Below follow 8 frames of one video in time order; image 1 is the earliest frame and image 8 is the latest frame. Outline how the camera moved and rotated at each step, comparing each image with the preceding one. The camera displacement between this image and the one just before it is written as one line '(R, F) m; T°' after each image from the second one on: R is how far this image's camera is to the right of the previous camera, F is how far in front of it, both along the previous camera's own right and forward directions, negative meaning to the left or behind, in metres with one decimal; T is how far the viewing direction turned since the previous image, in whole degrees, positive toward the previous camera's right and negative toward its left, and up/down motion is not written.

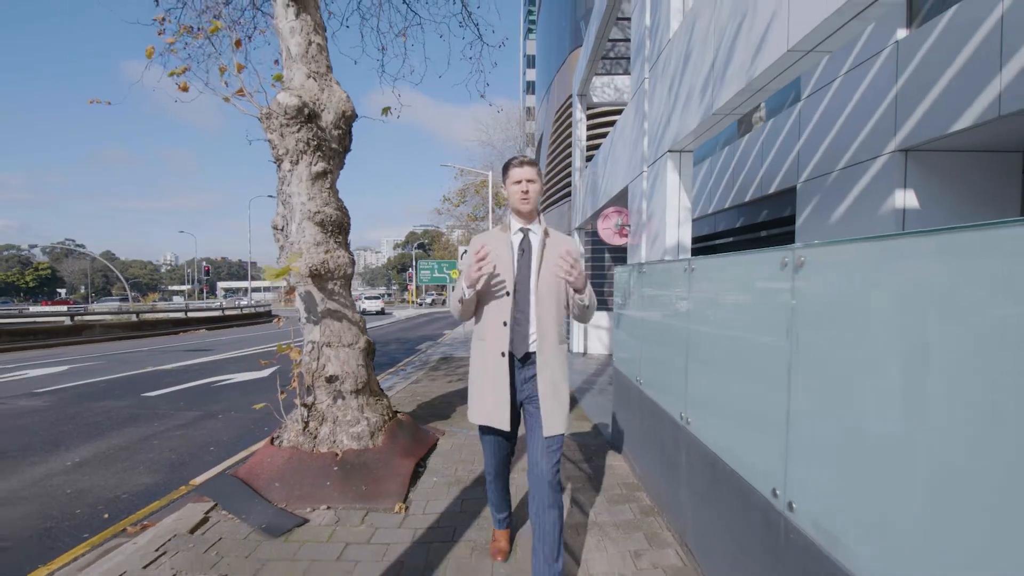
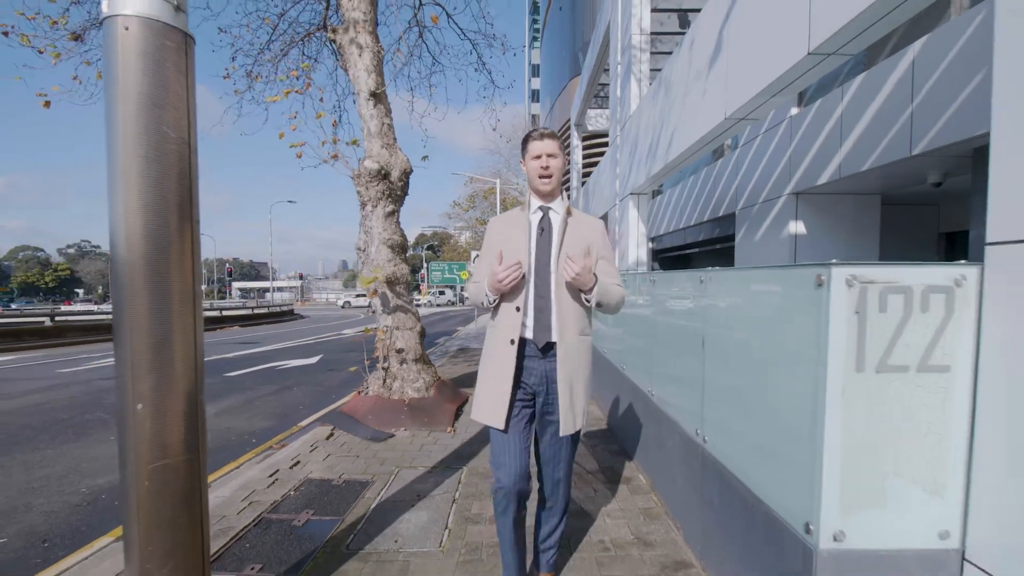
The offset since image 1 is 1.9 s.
(0.0, -2.0) m; -1°
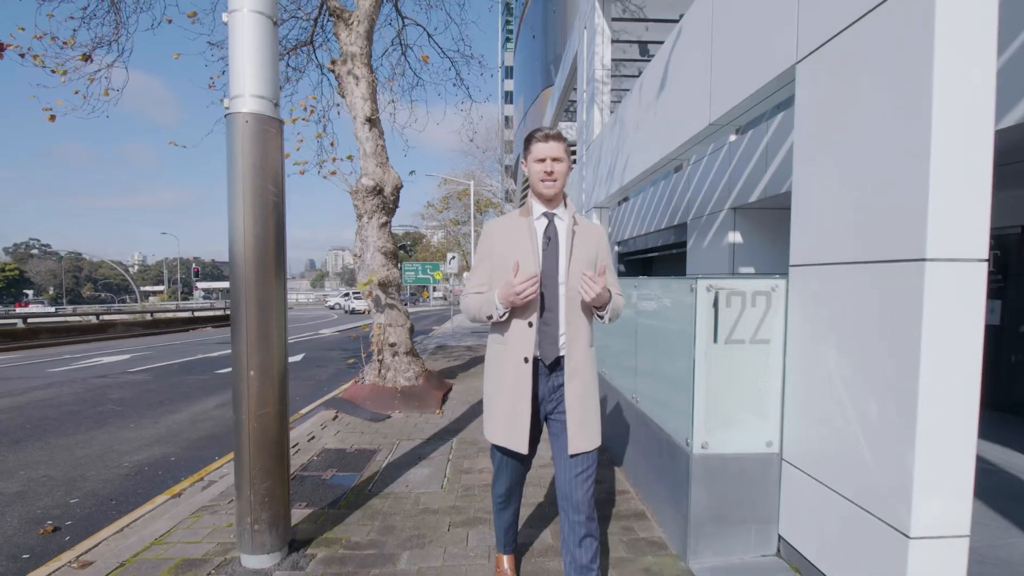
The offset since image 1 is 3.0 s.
(-0.1, -0.9) m; +3°
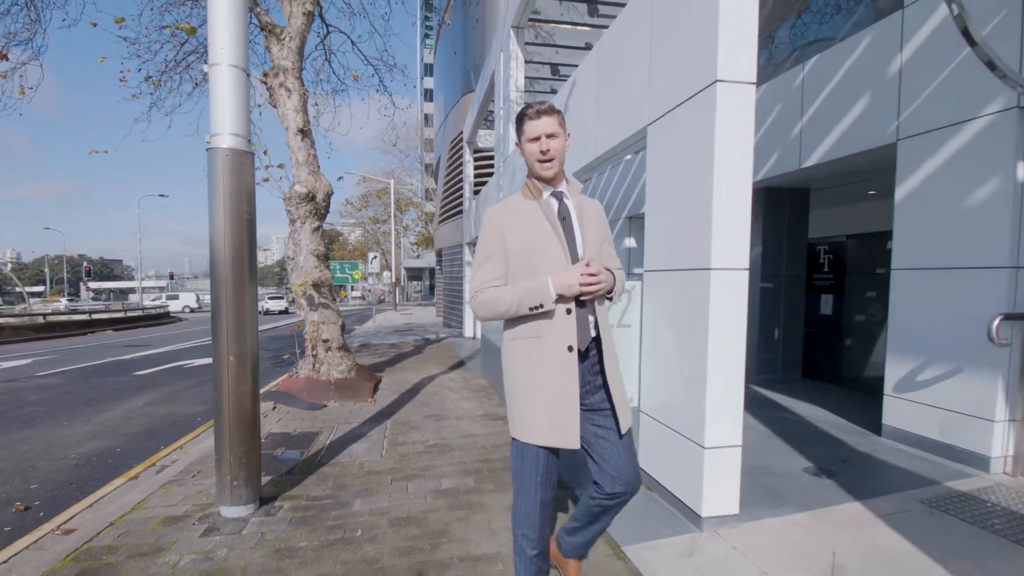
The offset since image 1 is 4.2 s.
(-0.1, -0.8) m; +8°
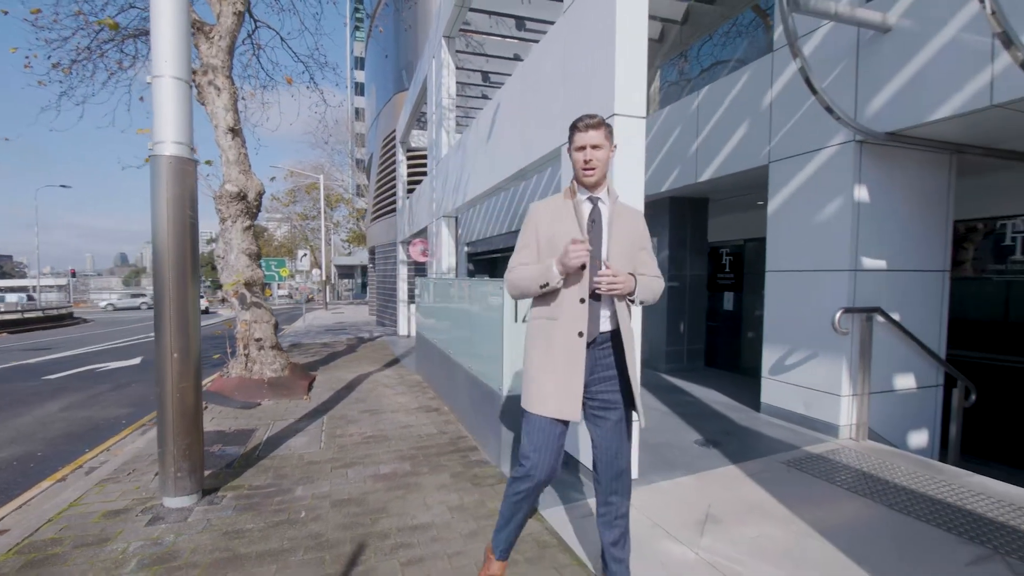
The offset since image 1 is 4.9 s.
(0.0, -0.4) m; +7°
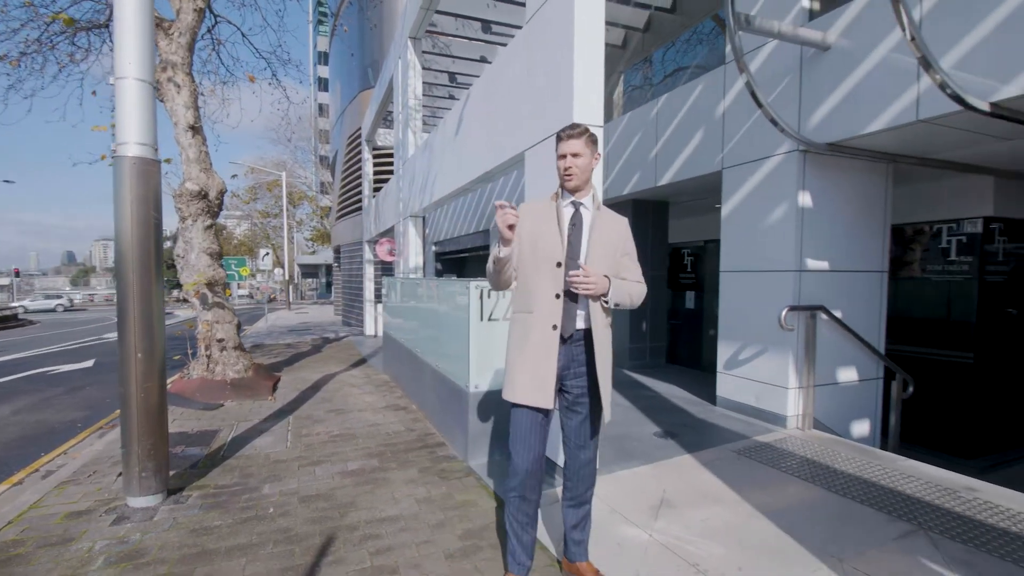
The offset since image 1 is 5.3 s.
(0.0, -0.1) m; +3°
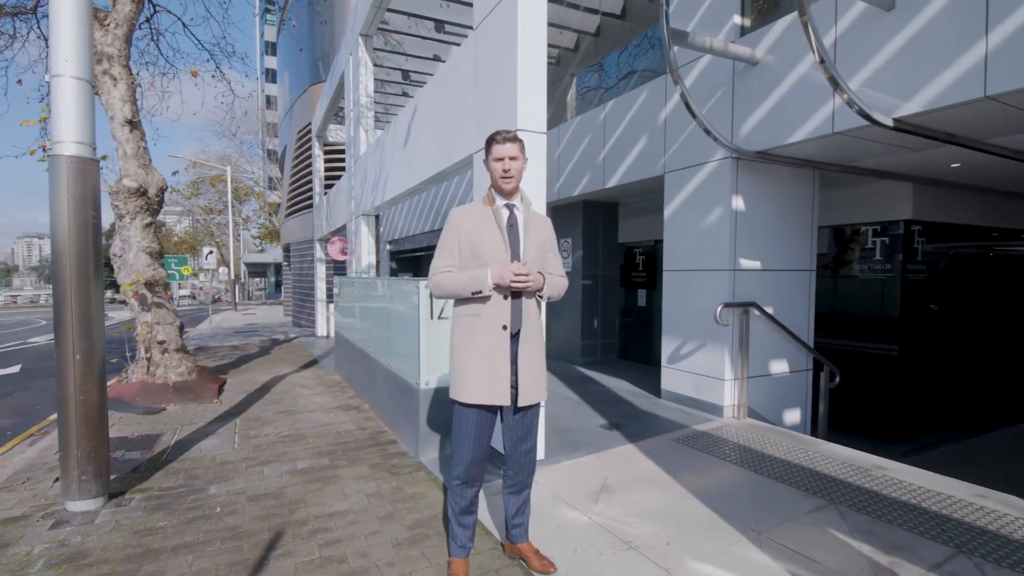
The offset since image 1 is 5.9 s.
(0.0, -0.1) m; +5°
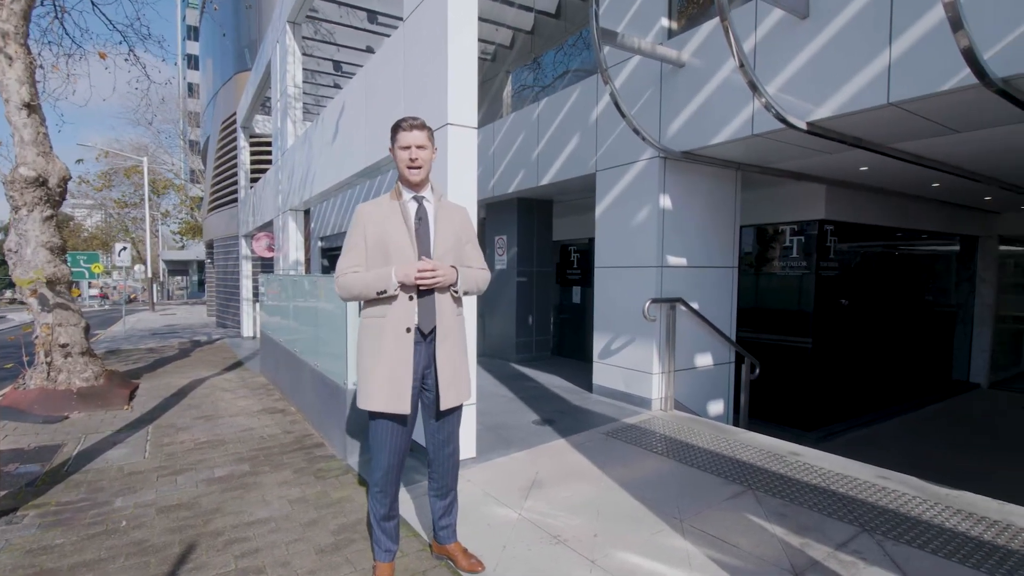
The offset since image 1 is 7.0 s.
(0.0, 0.0) m; +7°
